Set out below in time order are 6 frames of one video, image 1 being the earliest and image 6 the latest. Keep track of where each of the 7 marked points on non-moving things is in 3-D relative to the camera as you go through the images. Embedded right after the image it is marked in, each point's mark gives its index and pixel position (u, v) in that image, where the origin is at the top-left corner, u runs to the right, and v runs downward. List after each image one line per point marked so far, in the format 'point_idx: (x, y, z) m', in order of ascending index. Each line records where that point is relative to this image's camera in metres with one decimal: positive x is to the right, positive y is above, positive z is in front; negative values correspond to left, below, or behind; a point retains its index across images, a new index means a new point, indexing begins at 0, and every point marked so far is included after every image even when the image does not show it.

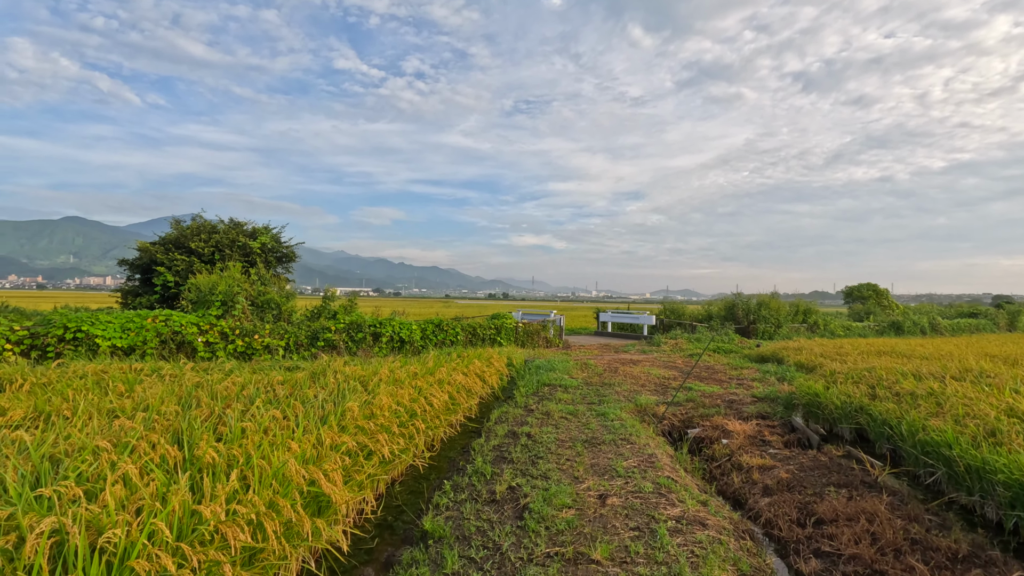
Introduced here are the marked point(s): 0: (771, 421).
0: (+2.5, -1.3, +5.1) m
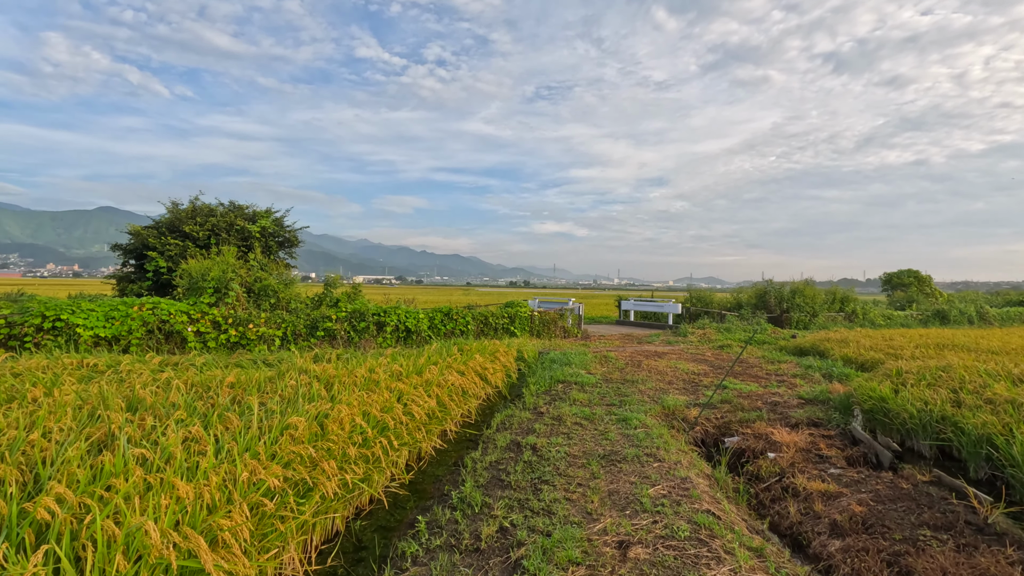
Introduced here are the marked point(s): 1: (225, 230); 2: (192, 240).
0: (+2.5, -1.1, +4.3) m
1: (-5.3, +1.1, +9.8) m
2: (-5.7, +0.9, +9.5) m
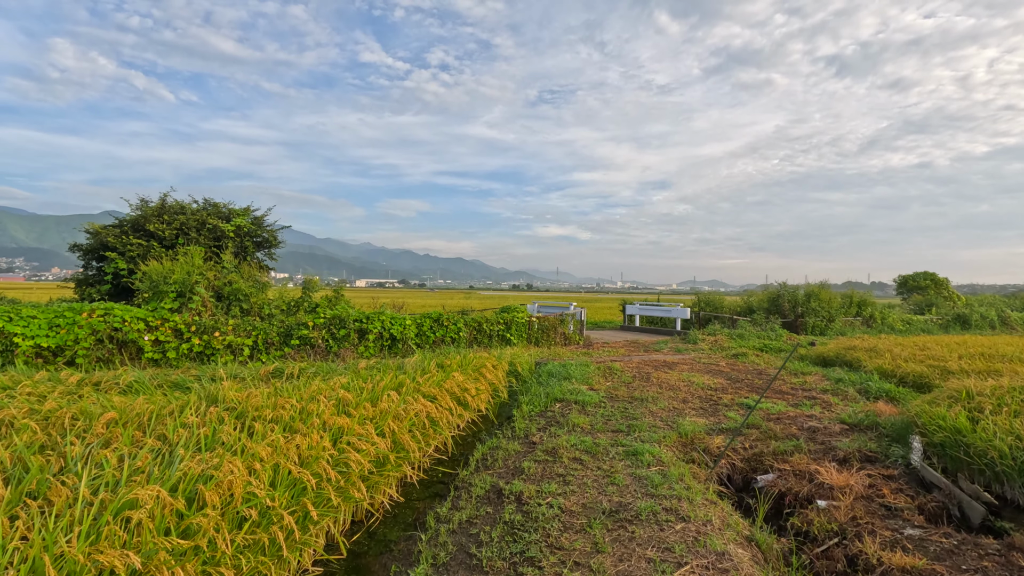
0: (+2.4, -1.2, +3.5) m
1: (-5.3, +1.0, +9.0) m
2: (-5.8, +0.8, +8.7) m
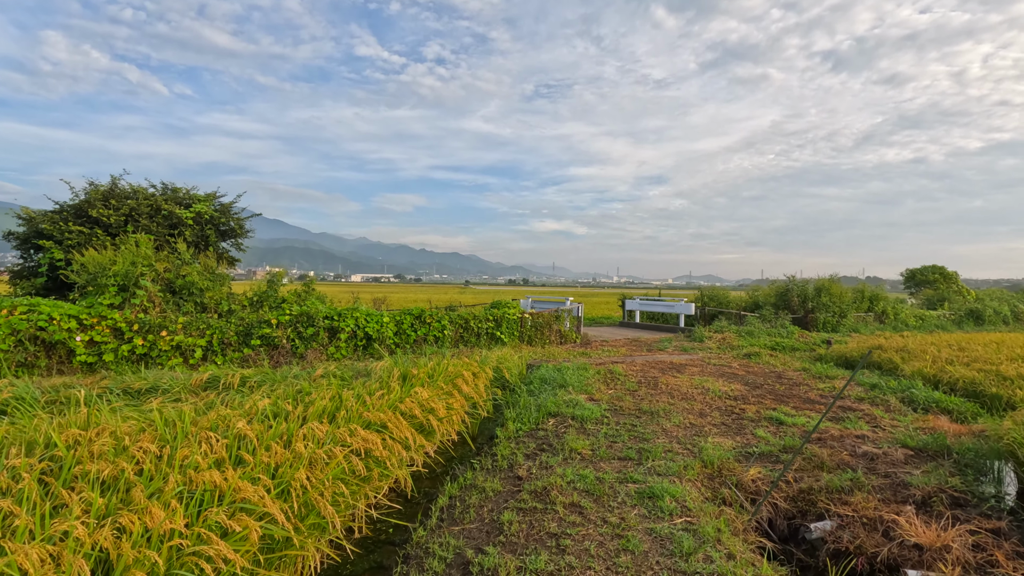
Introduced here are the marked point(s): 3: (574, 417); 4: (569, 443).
0: (+2.3, -1.1, +2.6) m
1: (-5.5, +1.1, +8.0) m
2: (-5.9, +0.9, +7.7) m
3: (+0.5, -1.0, +4.3) m
4: (+0.4, -1.1, +3.6) m
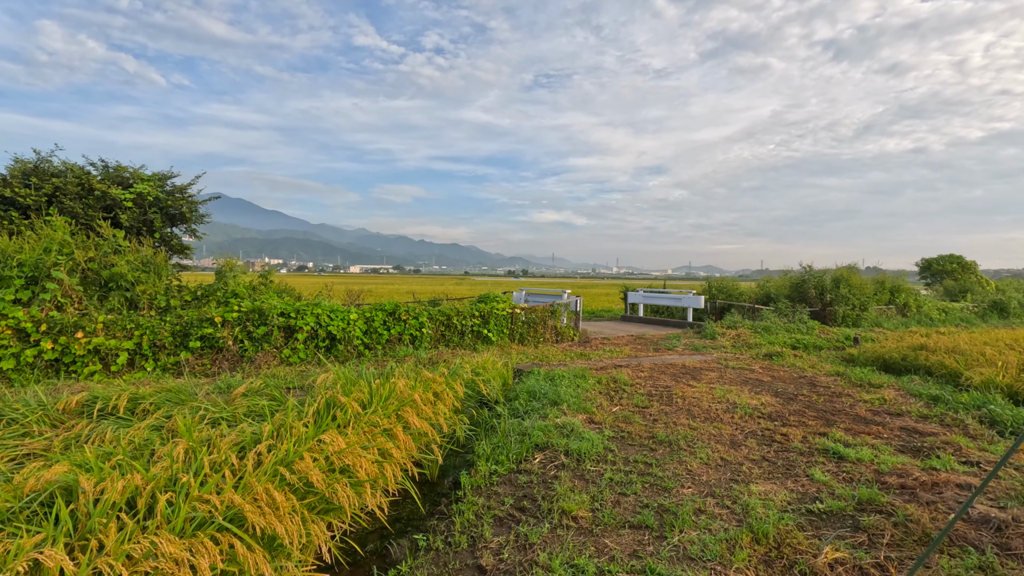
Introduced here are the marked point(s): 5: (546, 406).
0: (+2.1, -1.1, +1.5) m
1: (-5.6, +1.2, +6.9) m
2: (-6.1, +1.0, +6.6) m
3: (+0.3, -1.0, +3.3) m
4: (+0.2, -1.0, +2.6) m
5: (+0.3, -0.9, +4.1) m
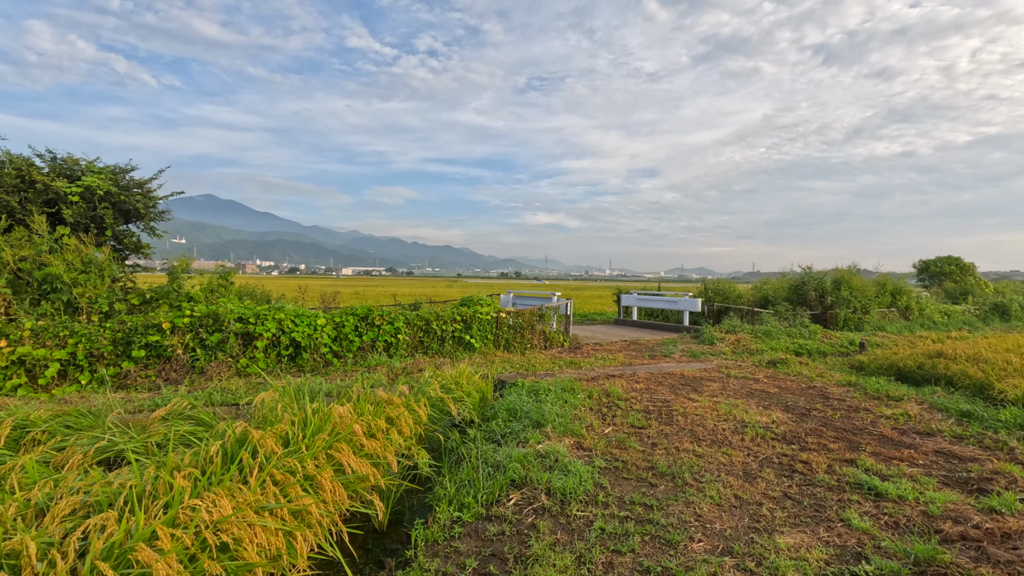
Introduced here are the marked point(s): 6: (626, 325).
0: (+2.0, -1.1, +1.0) m
1: (-5.8, +1.2, +6.3) m
2: (-6.3, +1.0, +6.0) m
3: (+0.2, -1.0, +2.7) m
4: (+0.1, -1.0, +2.0) m
5: (+0.1, -0.9, +3.5) m
6: (+2.6, -0.8, +12.1) m
